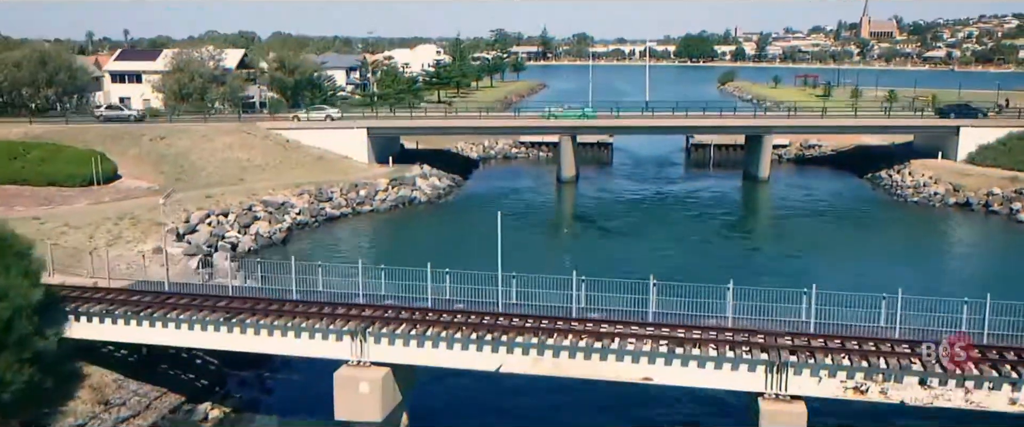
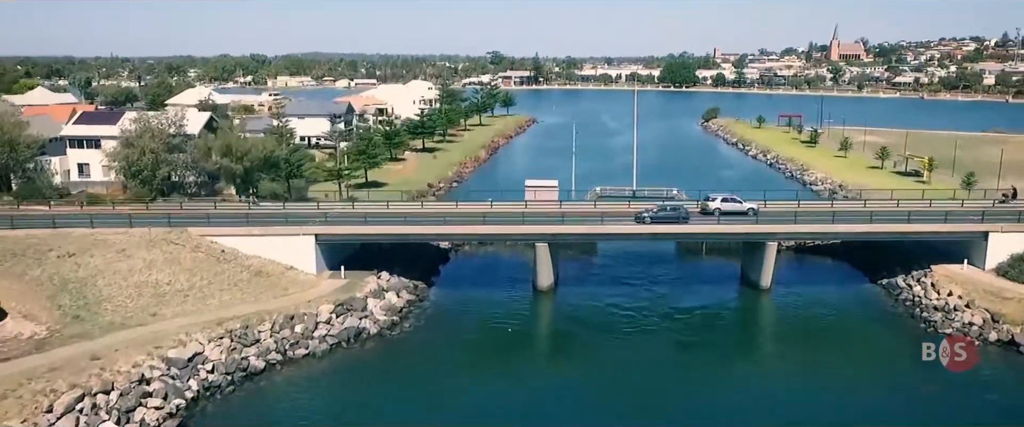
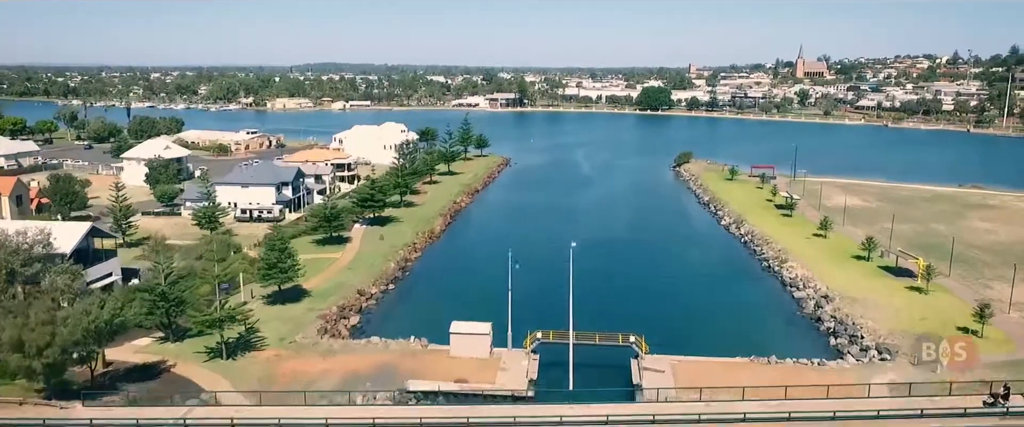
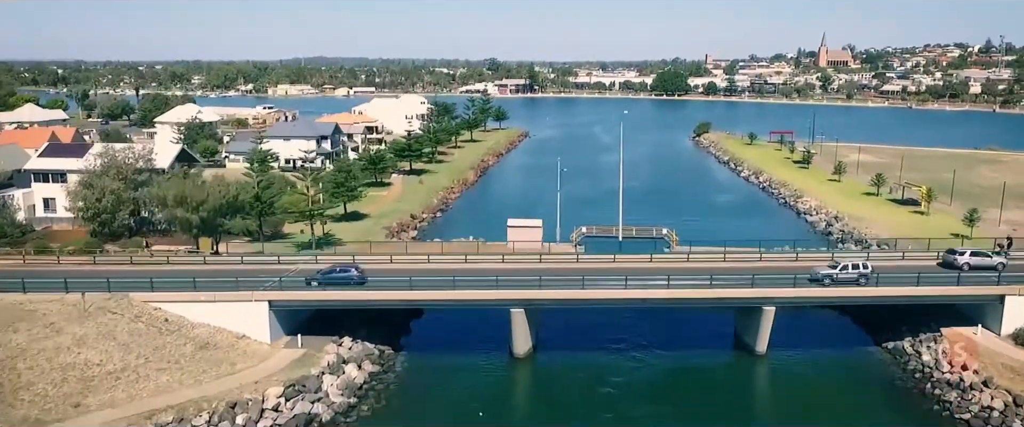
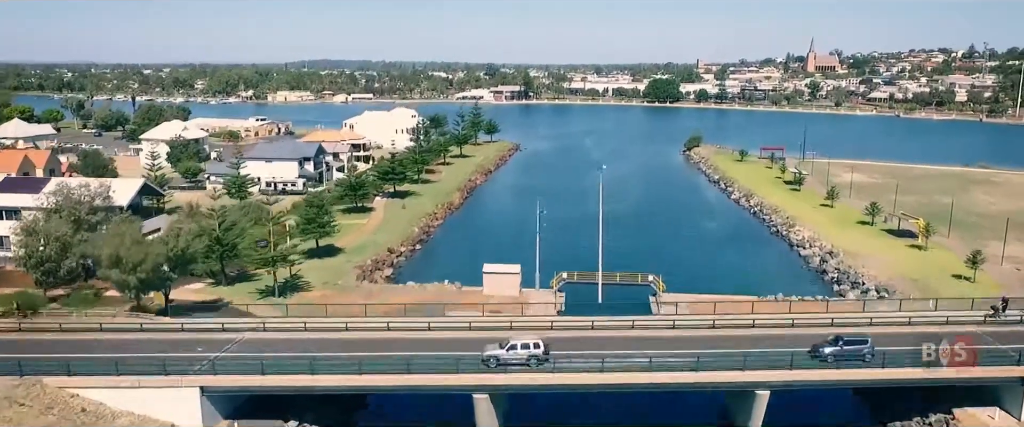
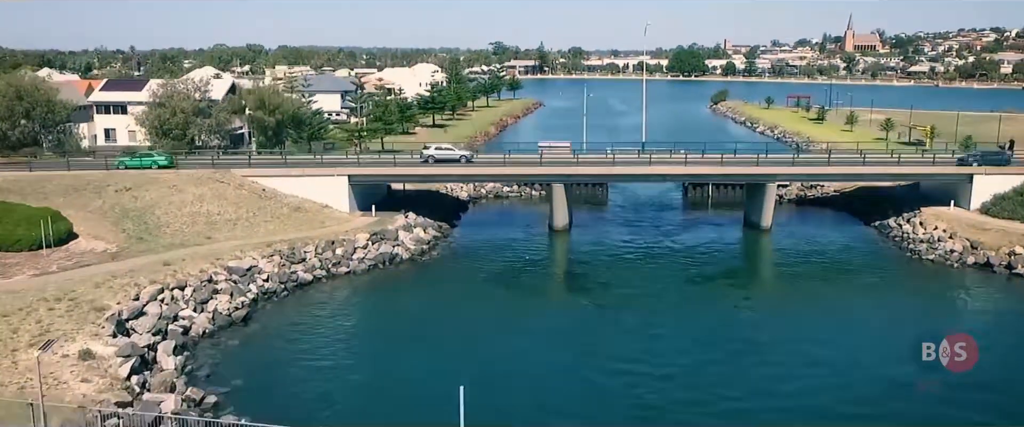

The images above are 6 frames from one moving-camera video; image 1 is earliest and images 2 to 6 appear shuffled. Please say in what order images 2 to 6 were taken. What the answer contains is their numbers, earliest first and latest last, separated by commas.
6, 2, 4, 5, 3
